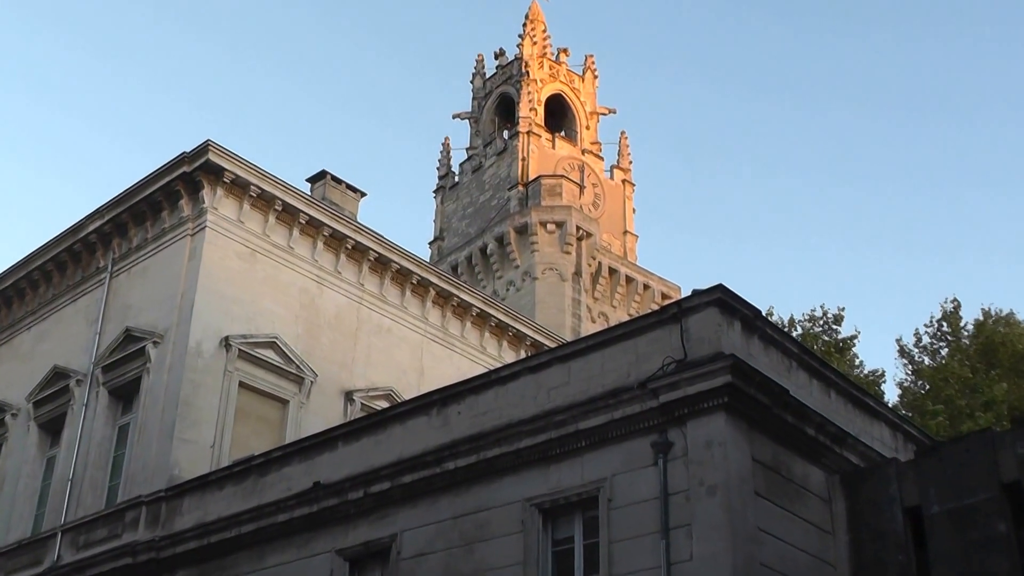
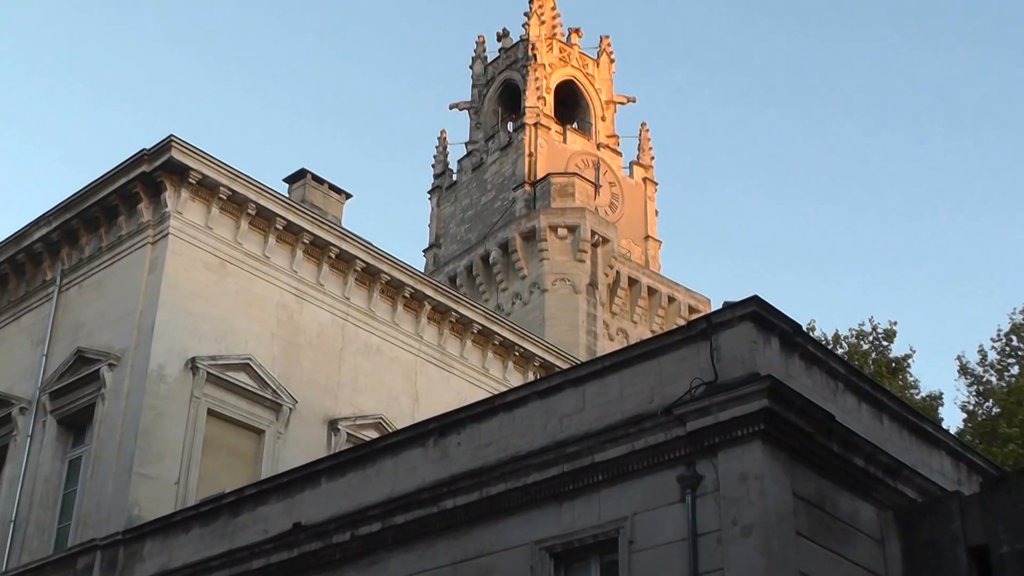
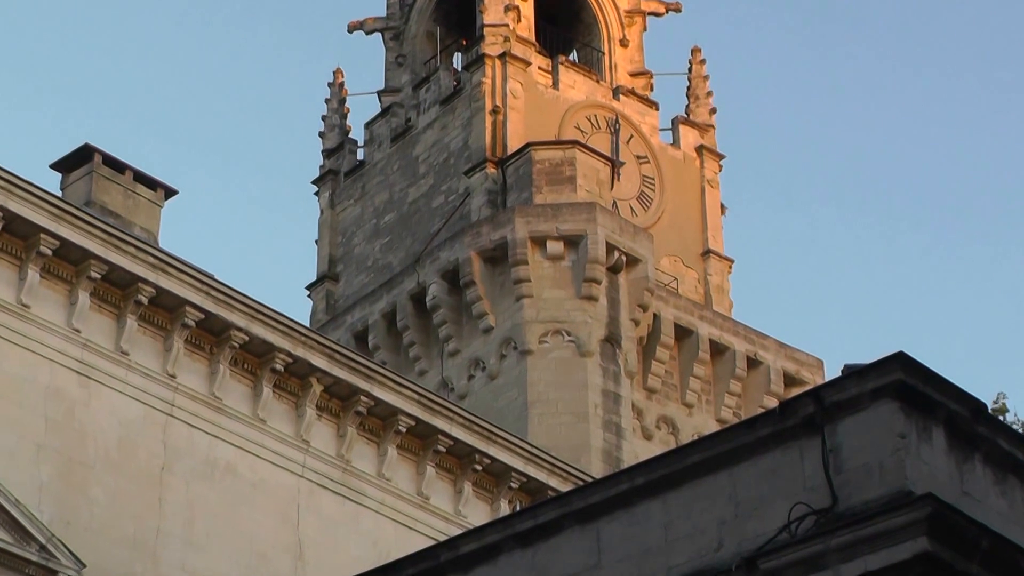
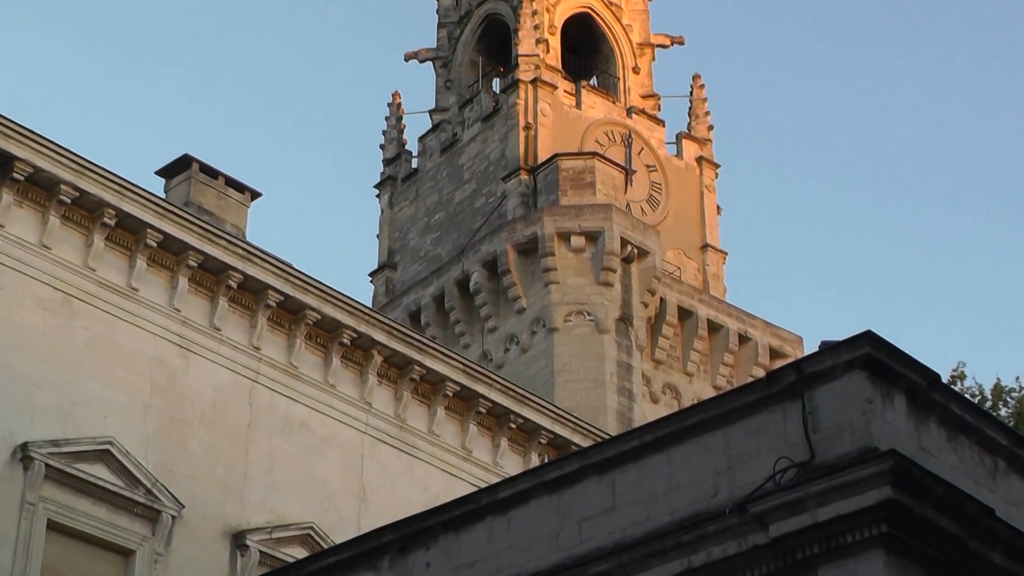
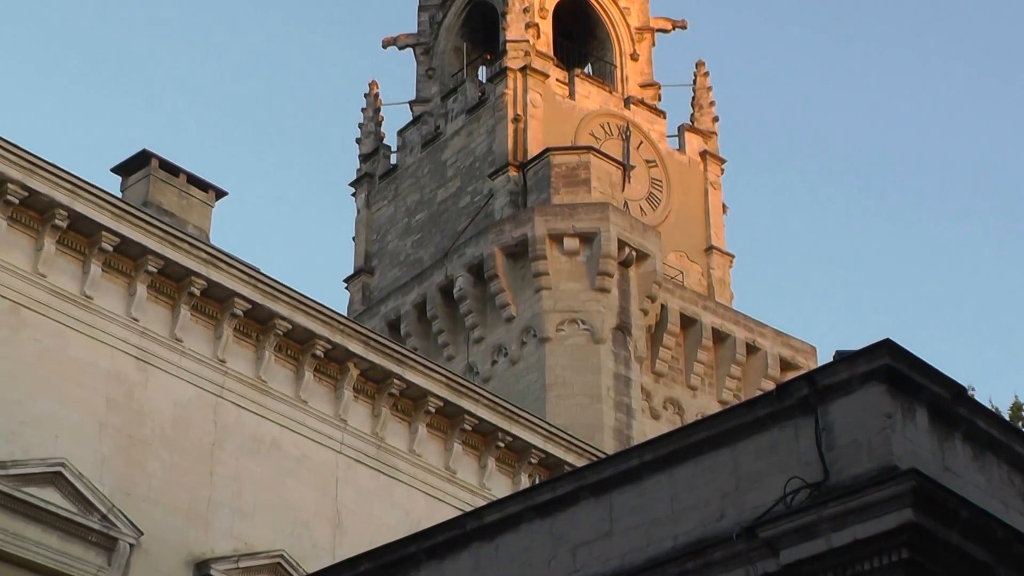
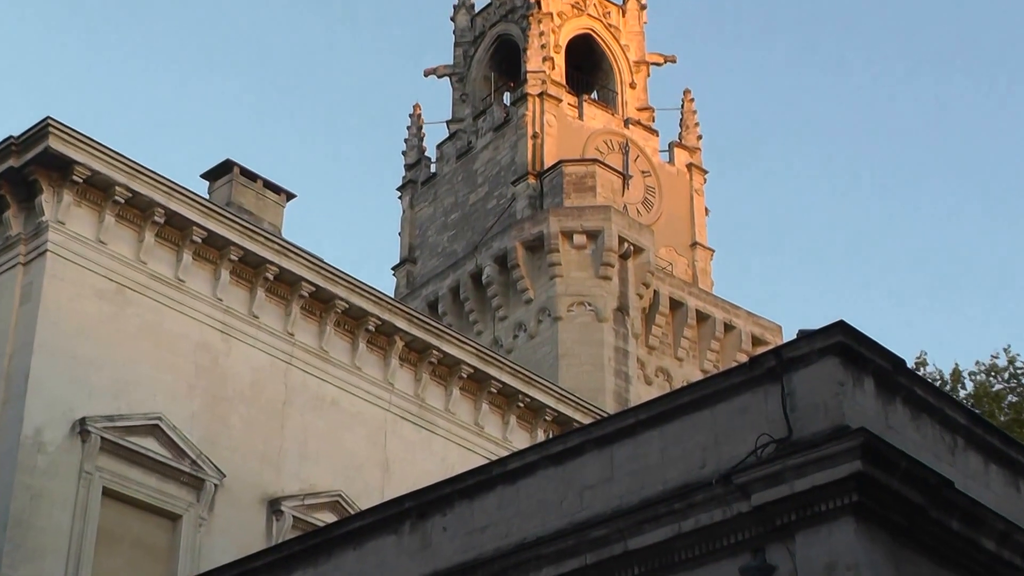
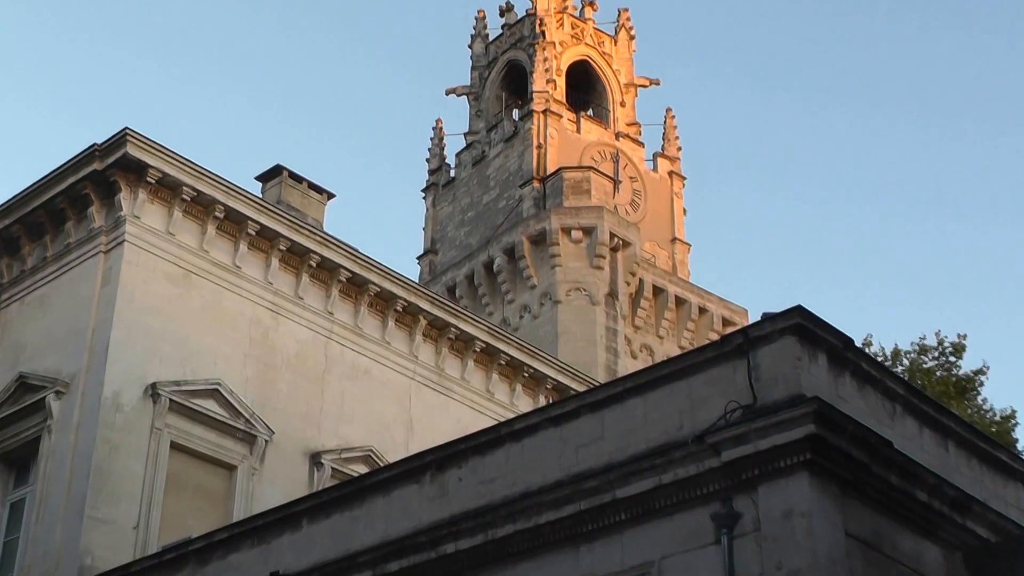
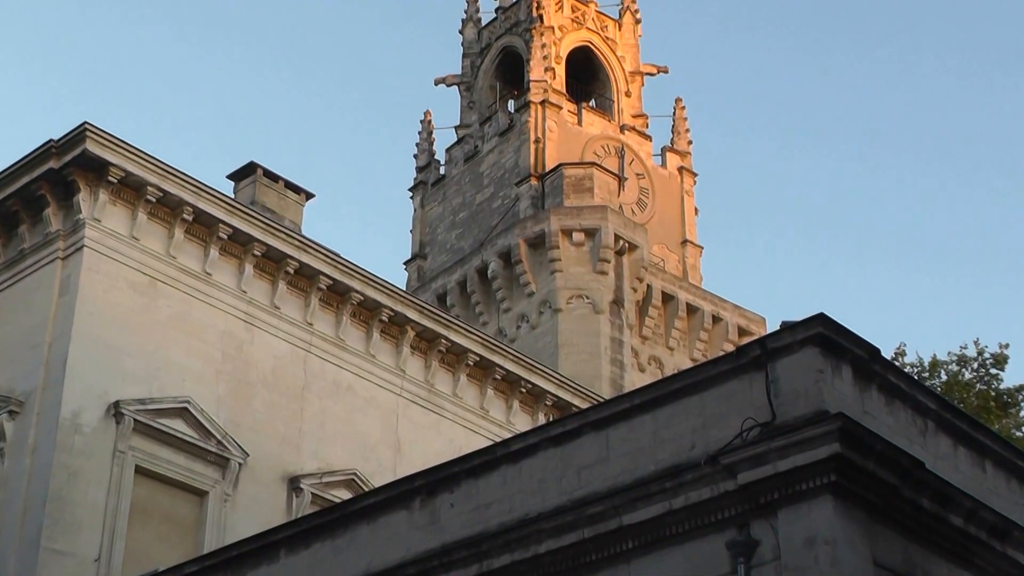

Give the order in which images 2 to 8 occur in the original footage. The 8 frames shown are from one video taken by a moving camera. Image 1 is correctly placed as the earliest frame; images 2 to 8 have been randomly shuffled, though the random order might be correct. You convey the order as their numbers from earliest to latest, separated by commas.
2, 7, 8, 6, 4, 5, 3
